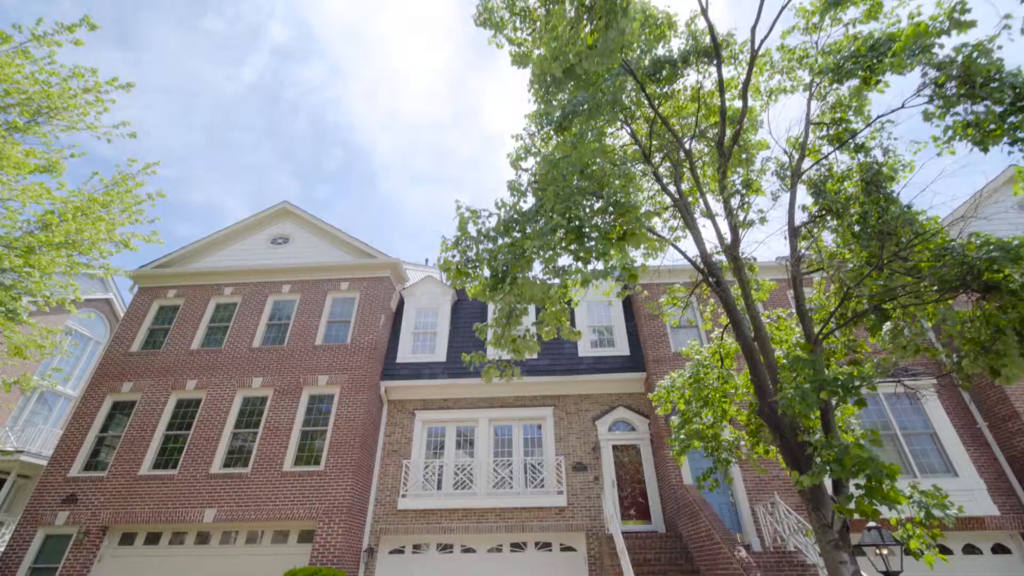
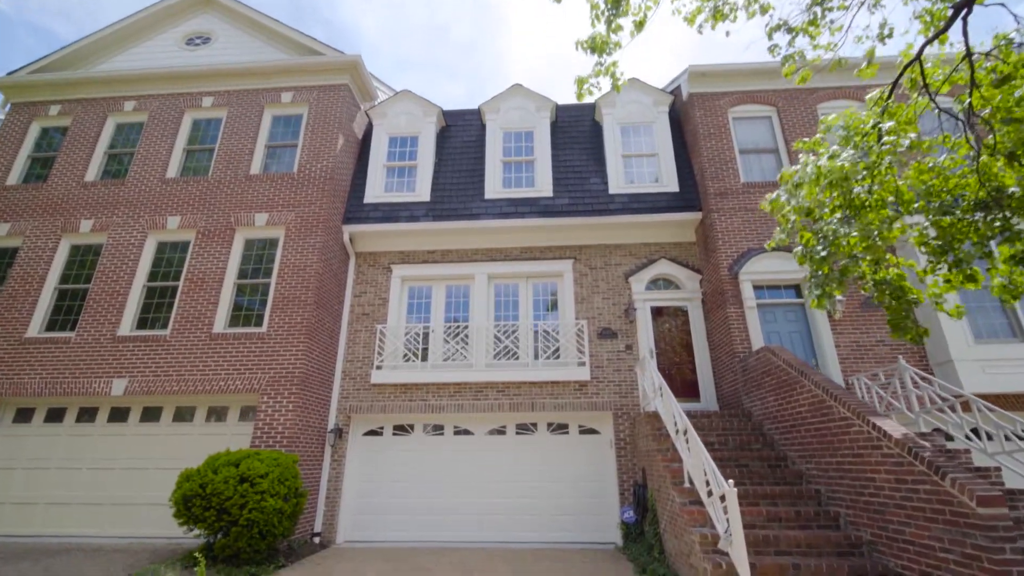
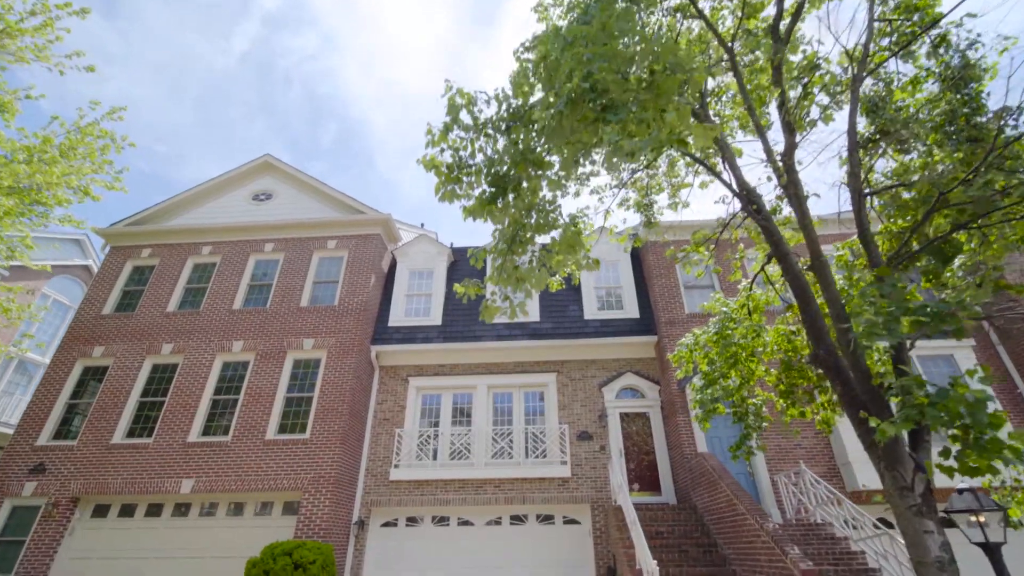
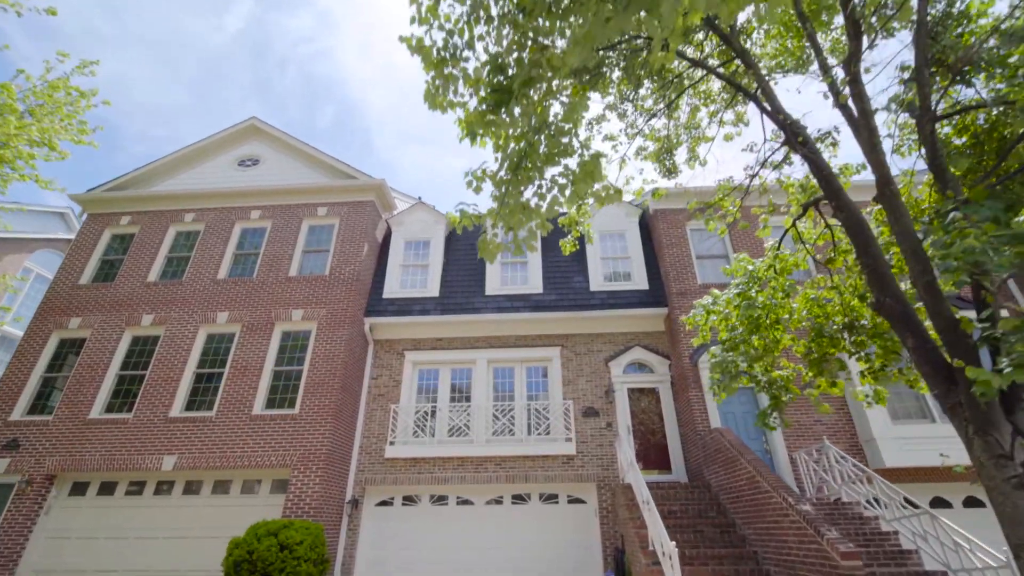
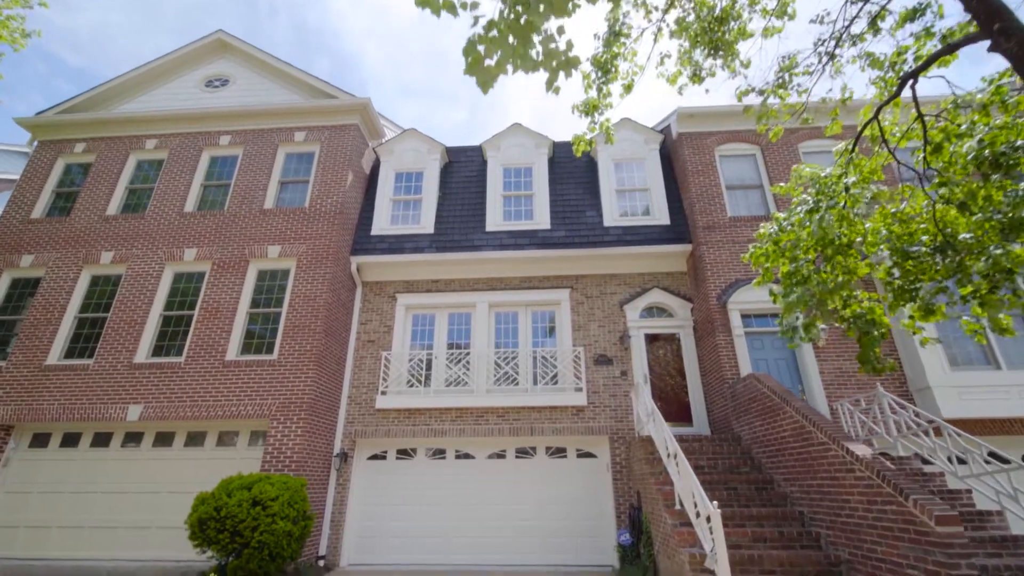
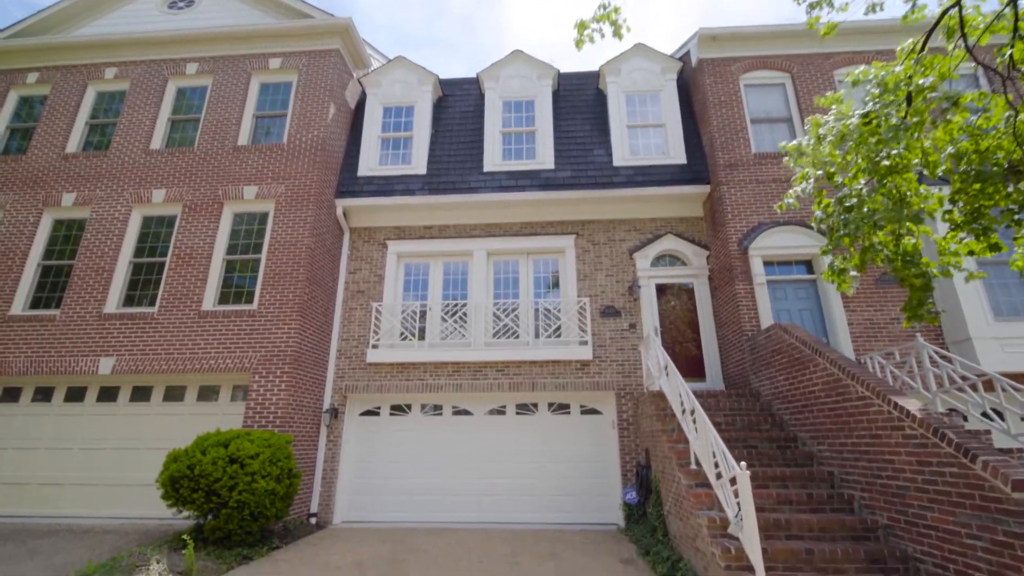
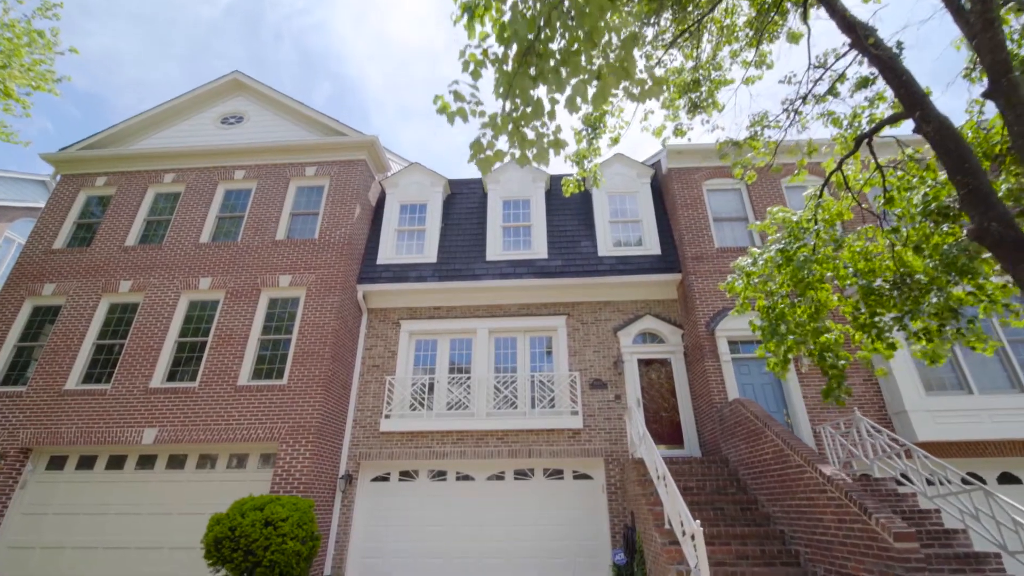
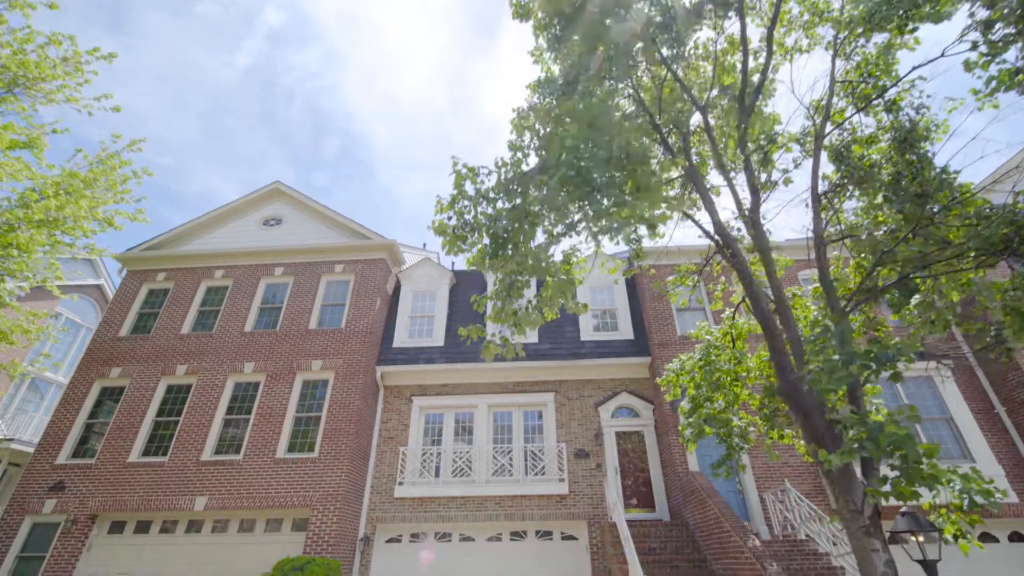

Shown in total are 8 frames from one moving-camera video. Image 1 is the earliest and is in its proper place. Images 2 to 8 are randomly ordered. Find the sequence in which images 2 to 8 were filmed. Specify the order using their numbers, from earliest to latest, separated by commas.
8, 3, 4, 7, 5, 2, 6
